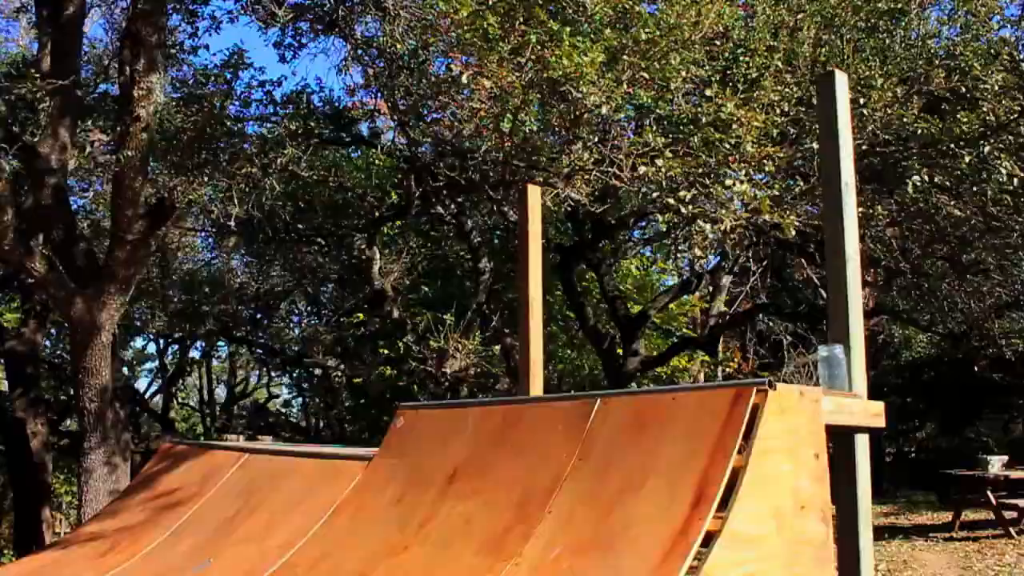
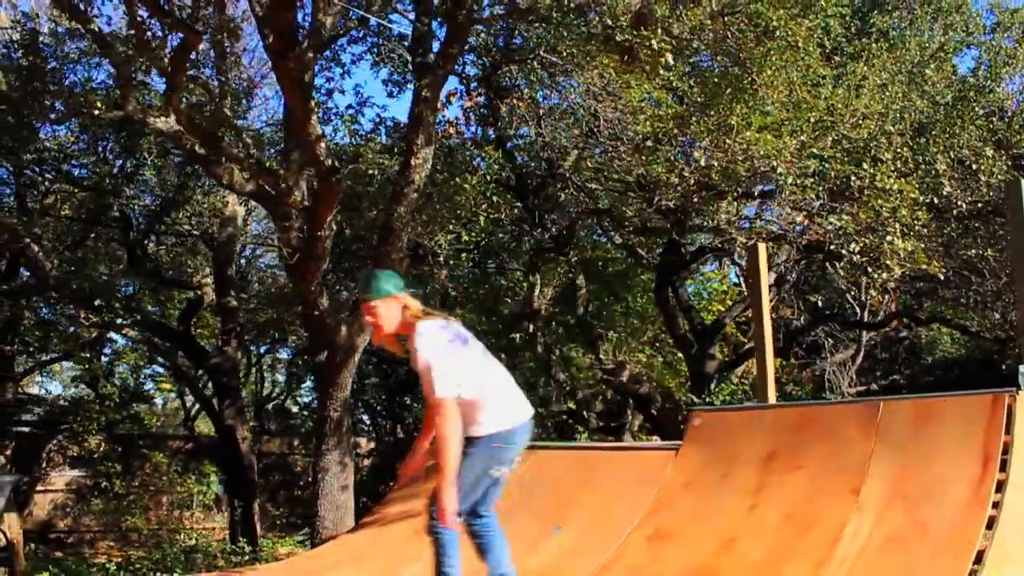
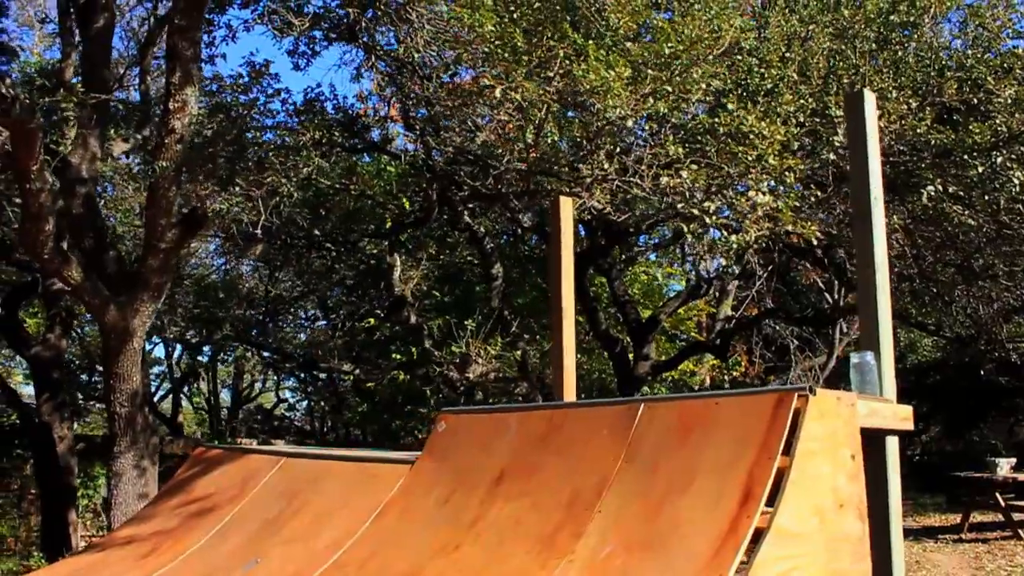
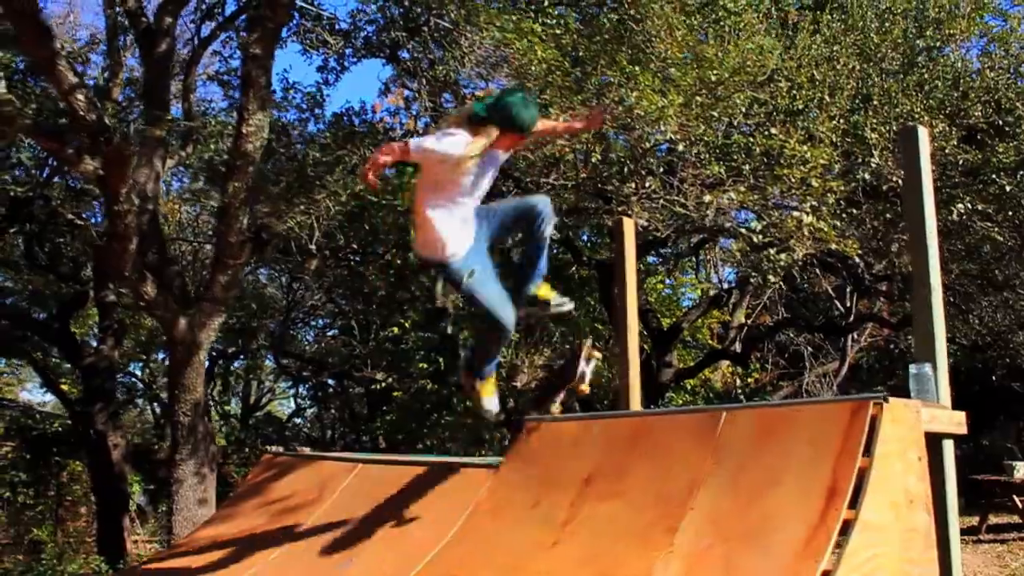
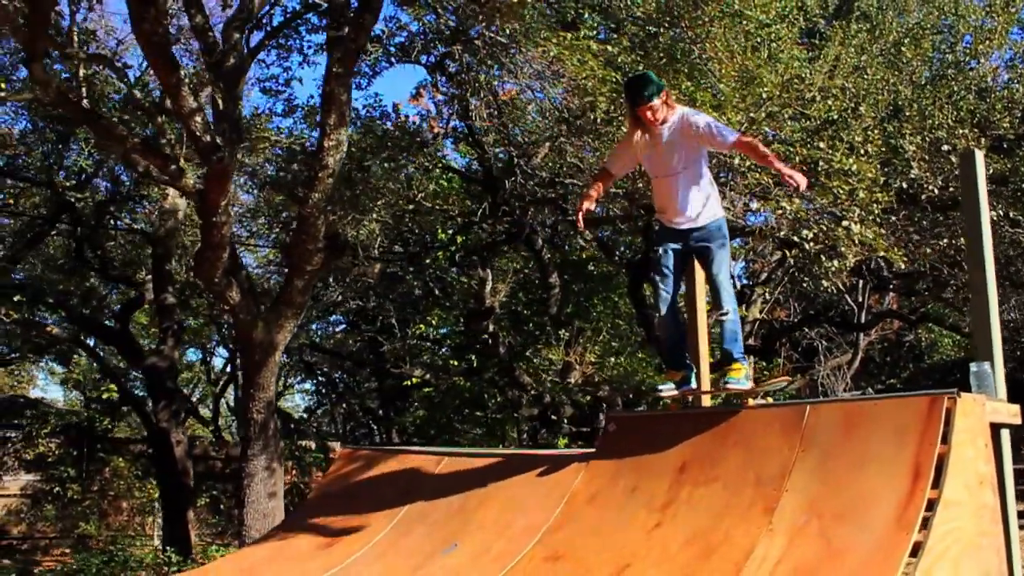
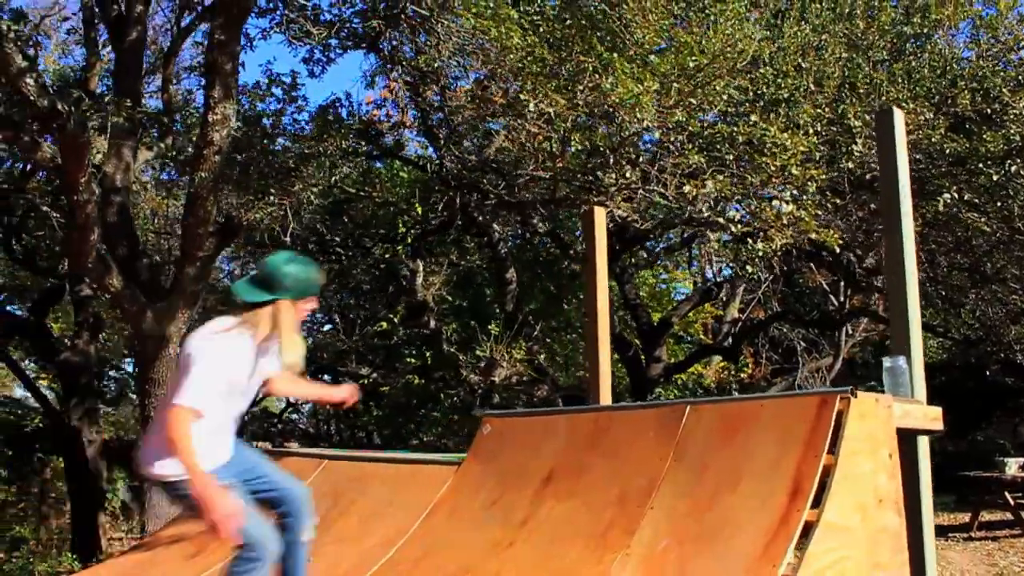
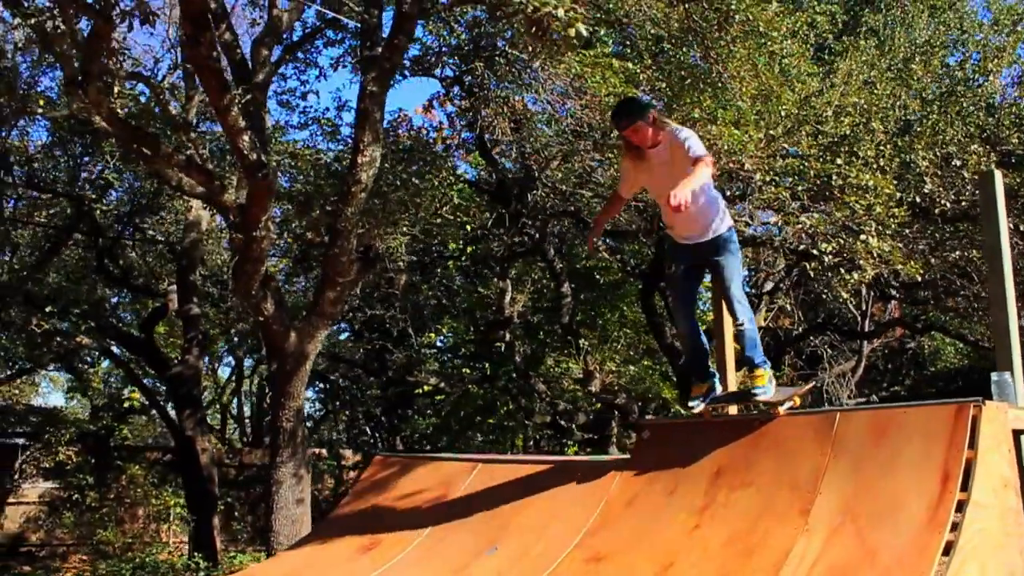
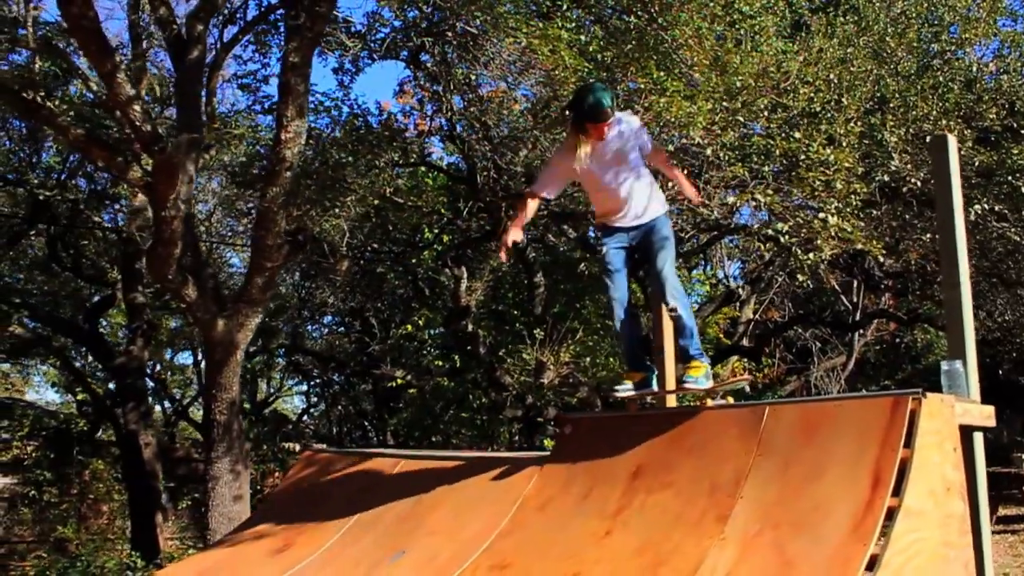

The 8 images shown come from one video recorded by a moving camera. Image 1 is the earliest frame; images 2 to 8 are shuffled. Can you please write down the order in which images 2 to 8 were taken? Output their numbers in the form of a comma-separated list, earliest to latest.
3, 6, 4, 8, 5, 7, 2
